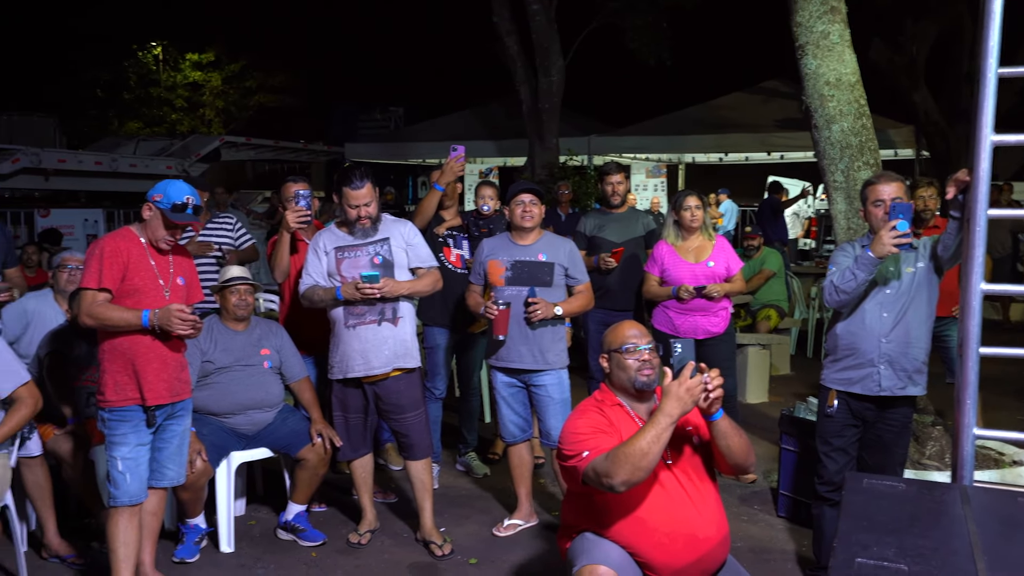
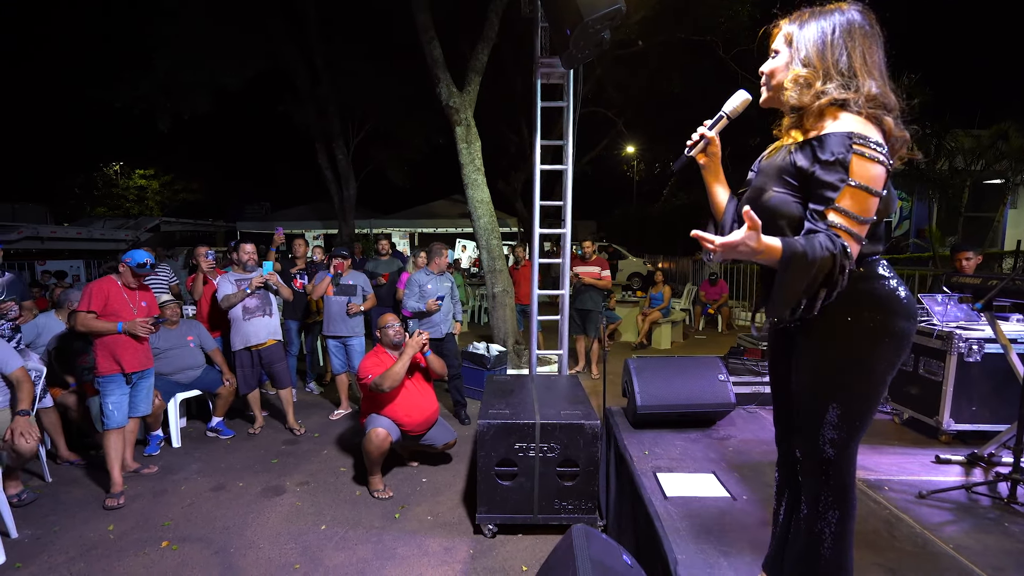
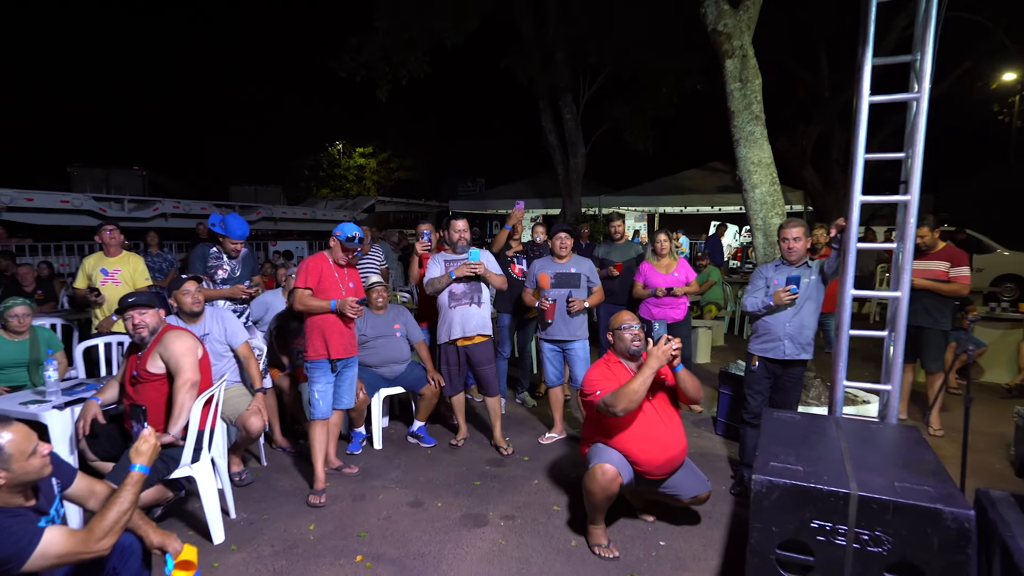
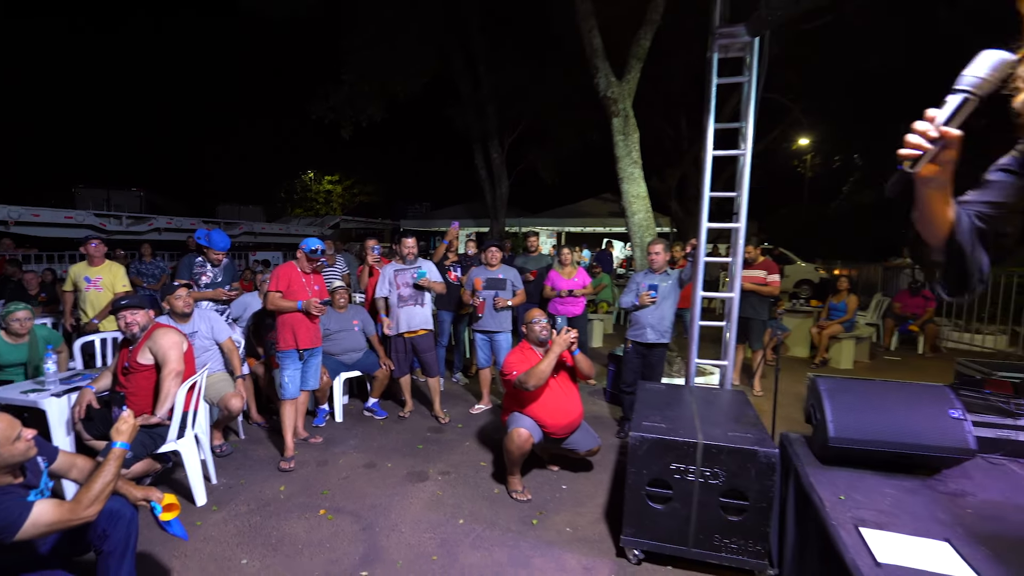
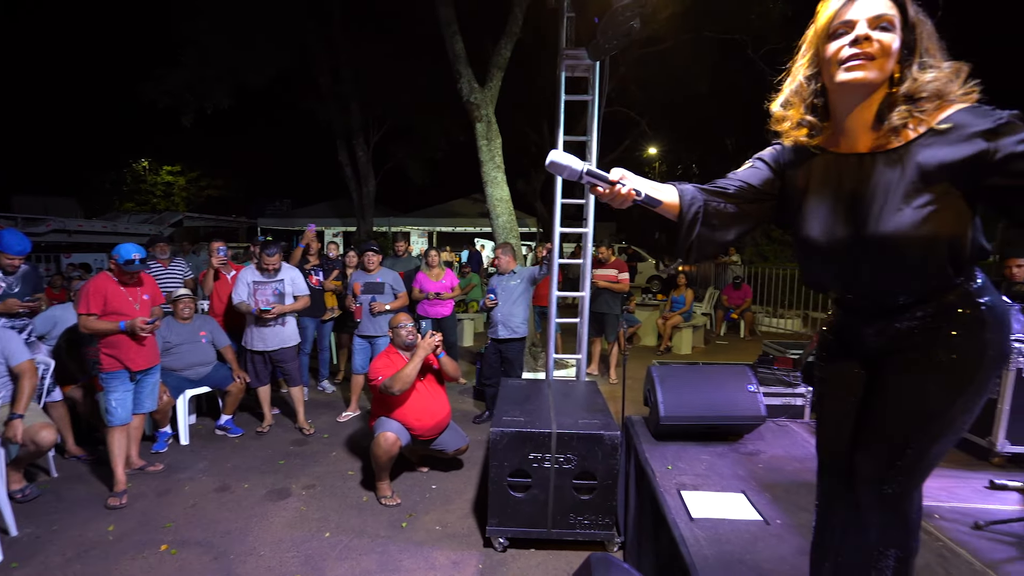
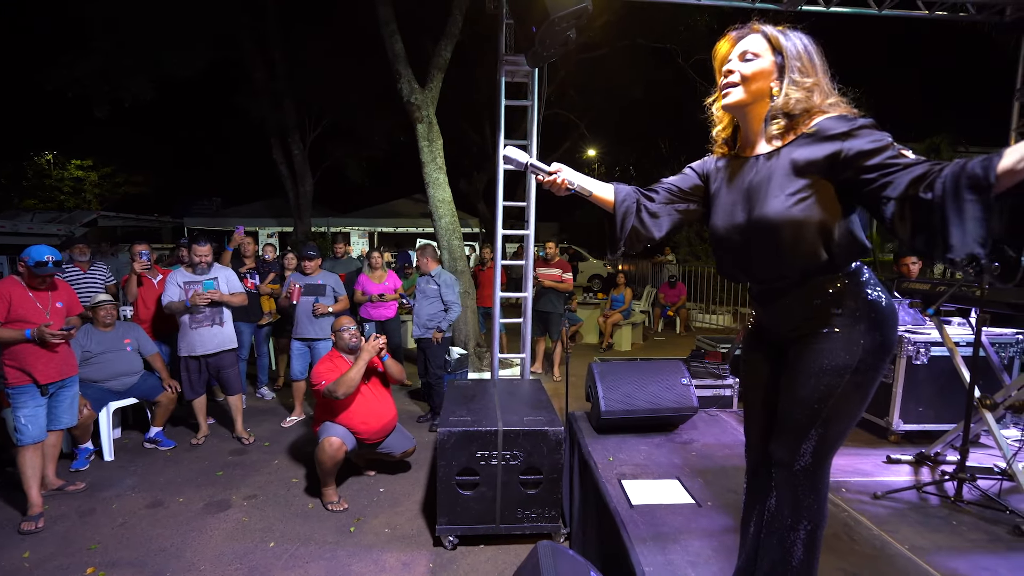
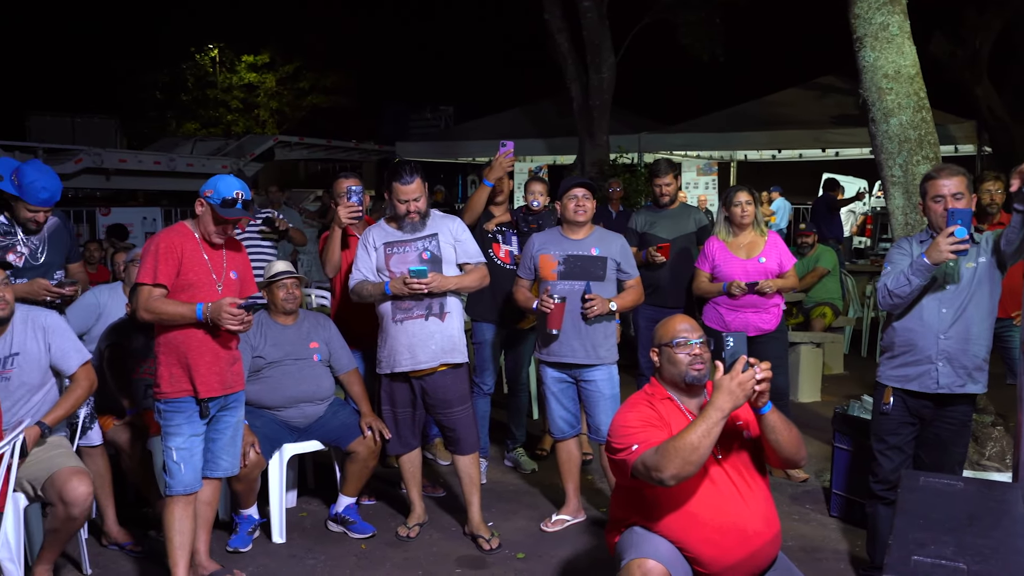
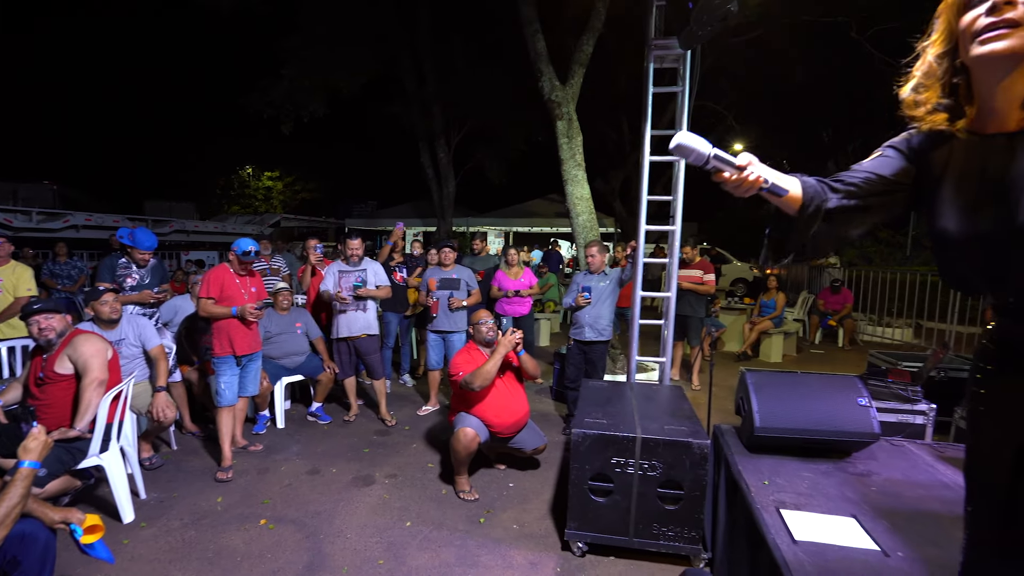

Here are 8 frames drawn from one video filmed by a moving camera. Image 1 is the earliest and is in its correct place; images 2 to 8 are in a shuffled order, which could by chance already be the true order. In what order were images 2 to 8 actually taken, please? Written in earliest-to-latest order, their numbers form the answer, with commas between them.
7, 3, 4, 8, 5, 6, 2
